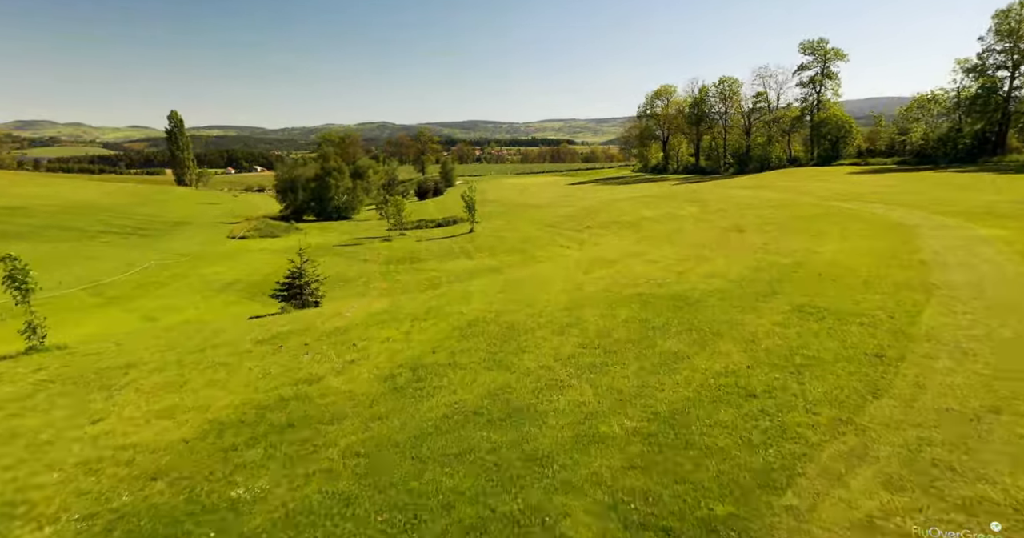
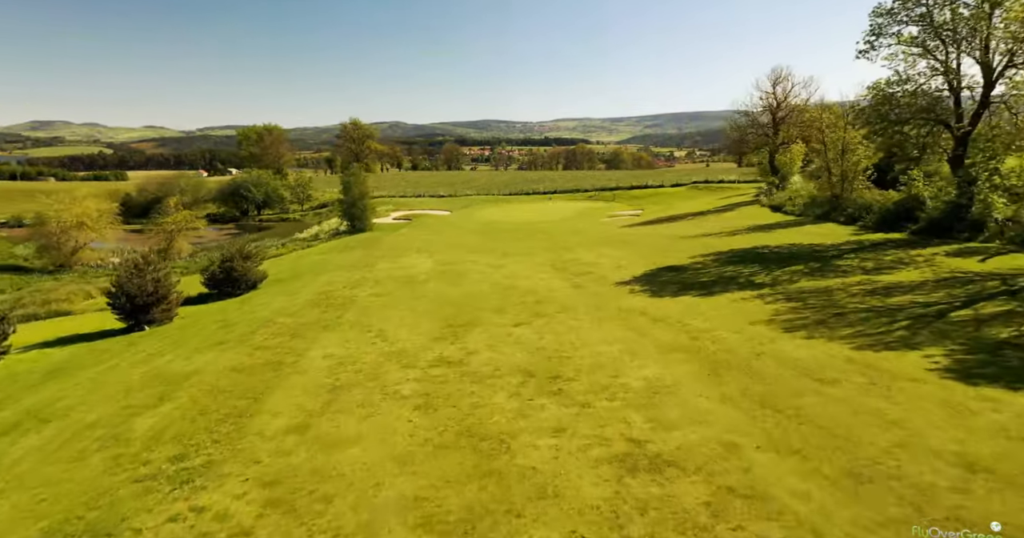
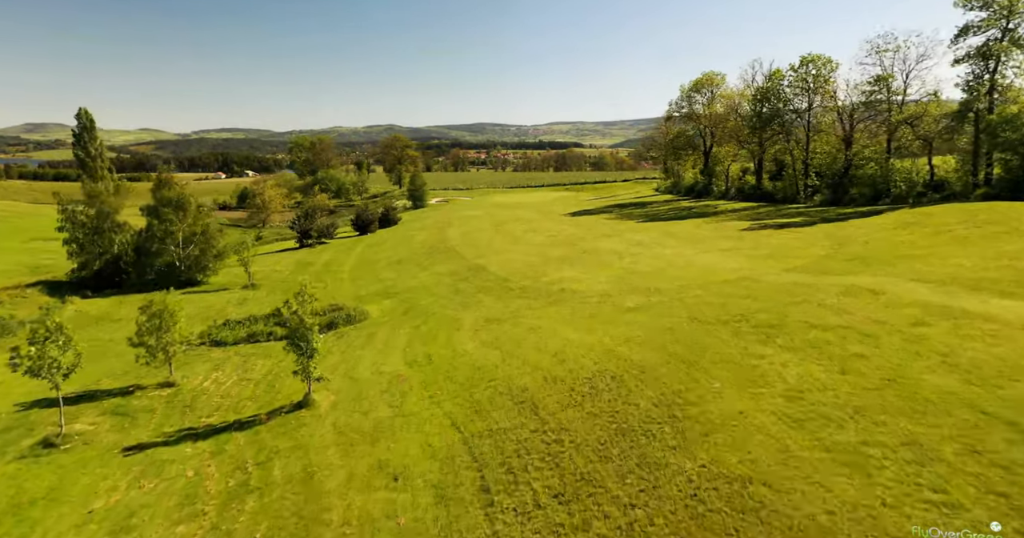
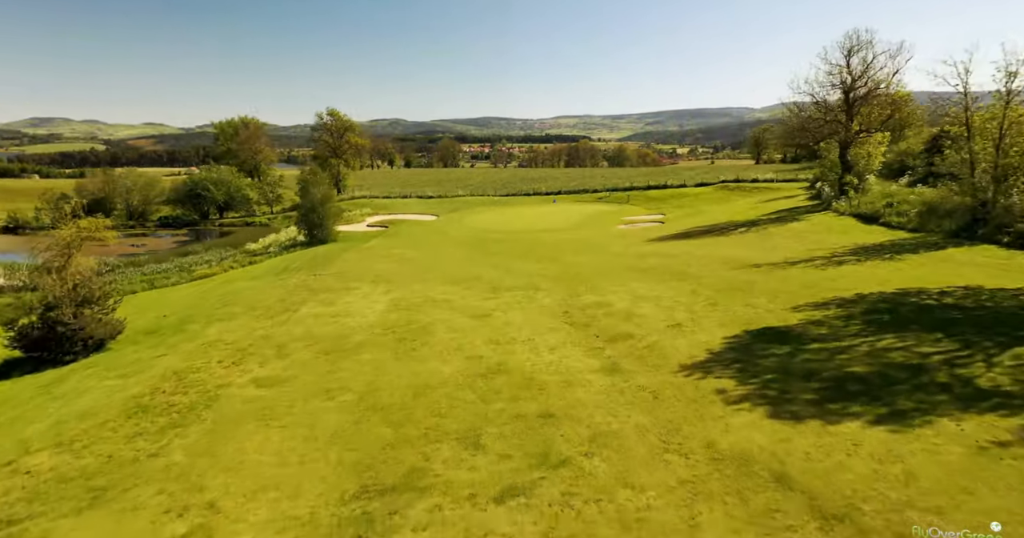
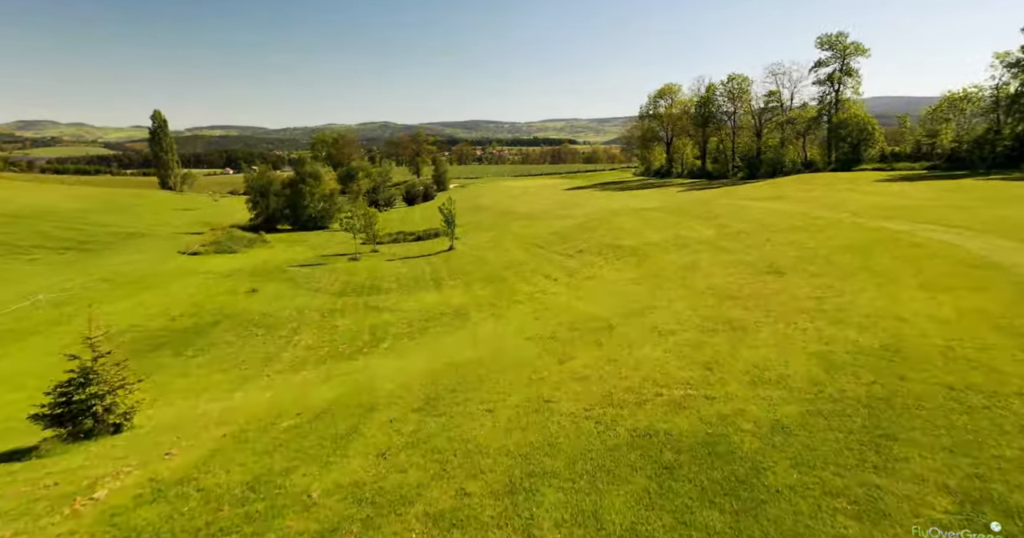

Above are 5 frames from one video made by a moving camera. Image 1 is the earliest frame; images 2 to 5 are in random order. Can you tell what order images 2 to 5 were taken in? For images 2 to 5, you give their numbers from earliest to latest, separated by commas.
5, 3, 2, 4
